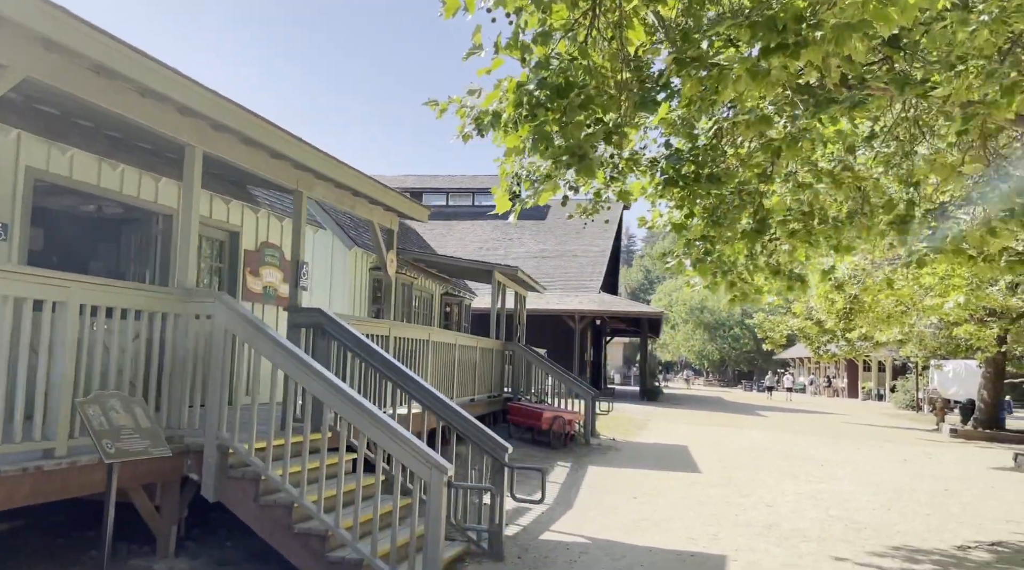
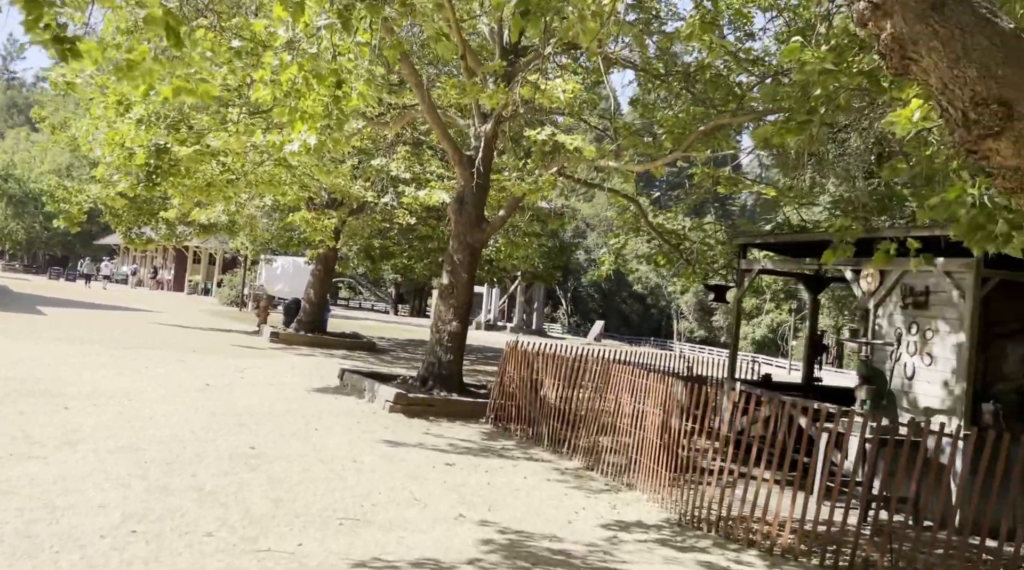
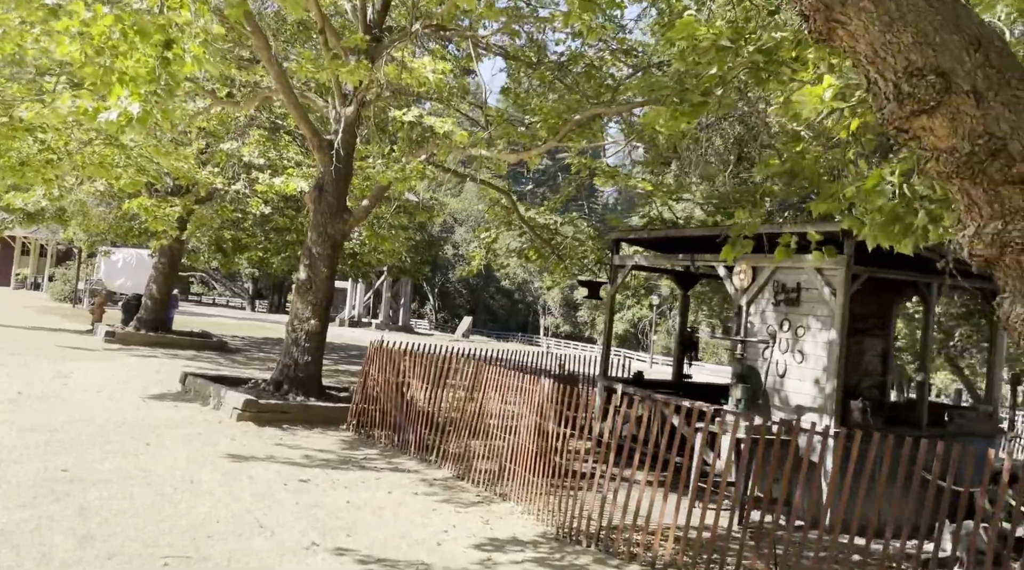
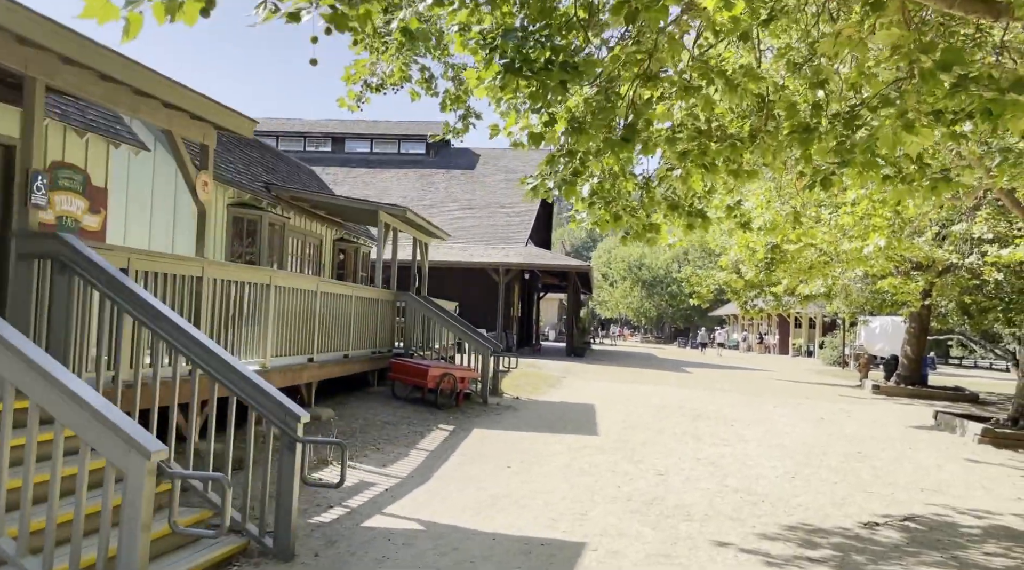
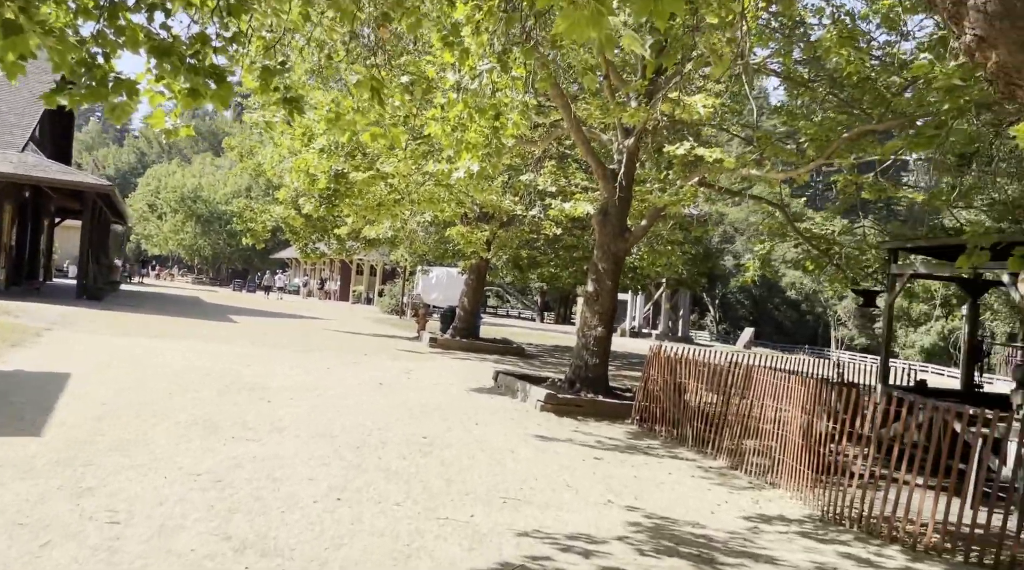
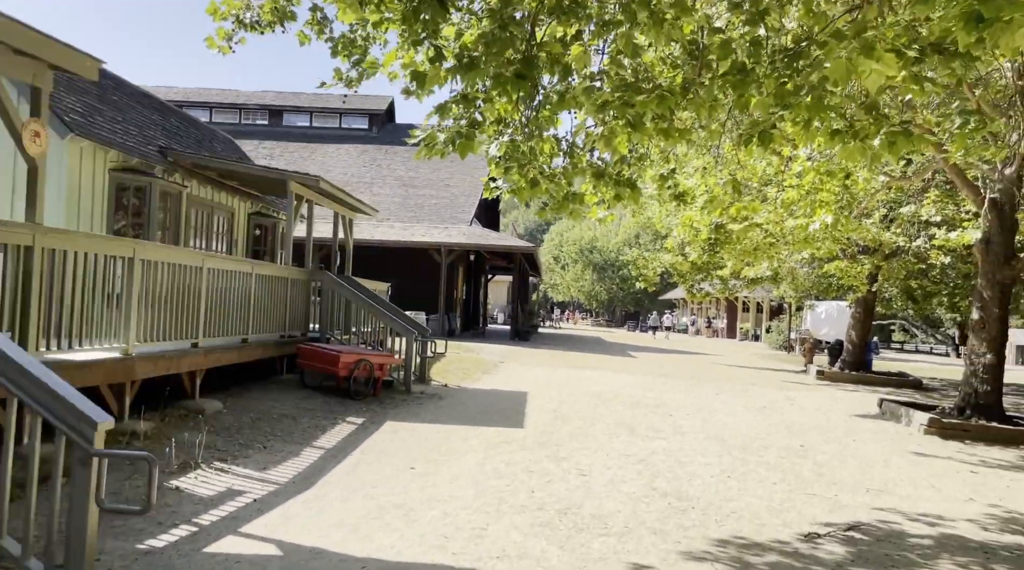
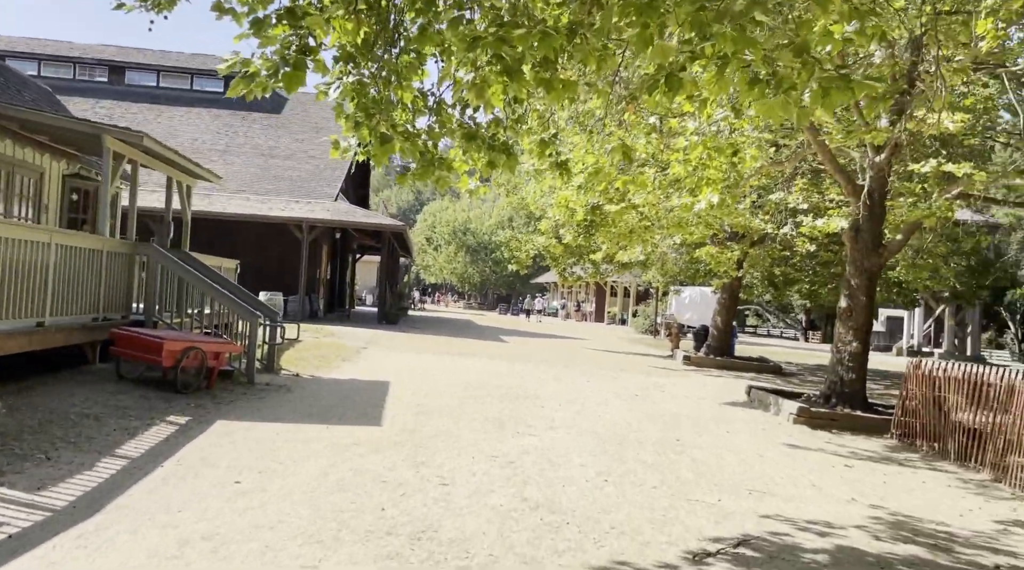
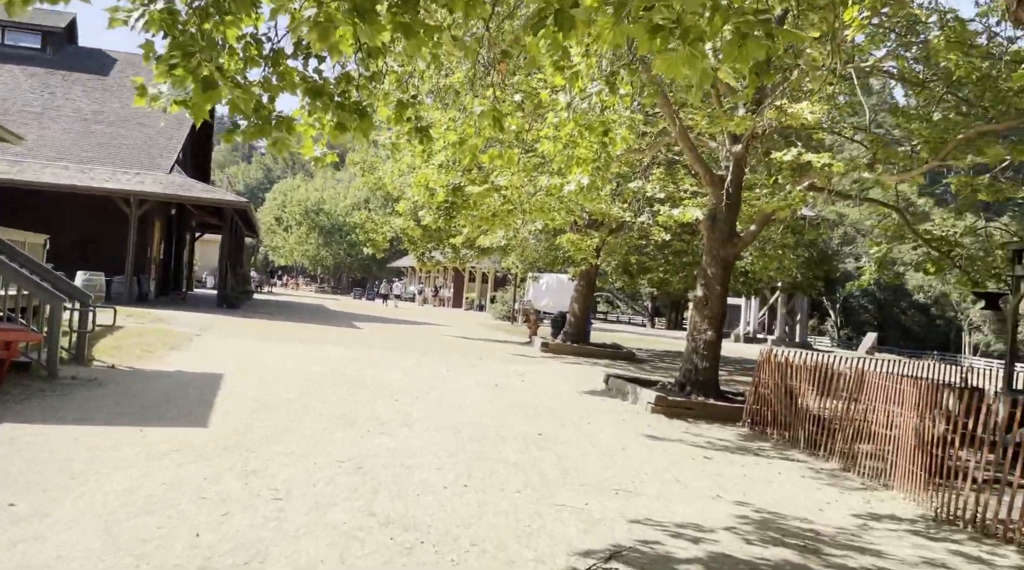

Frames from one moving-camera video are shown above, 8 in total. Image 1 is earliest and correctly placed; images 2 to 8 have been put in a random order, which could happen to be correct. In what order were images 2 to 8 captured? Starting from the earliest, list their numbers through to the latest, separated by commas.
4, 6, 7, 8, 5, 2, 3
